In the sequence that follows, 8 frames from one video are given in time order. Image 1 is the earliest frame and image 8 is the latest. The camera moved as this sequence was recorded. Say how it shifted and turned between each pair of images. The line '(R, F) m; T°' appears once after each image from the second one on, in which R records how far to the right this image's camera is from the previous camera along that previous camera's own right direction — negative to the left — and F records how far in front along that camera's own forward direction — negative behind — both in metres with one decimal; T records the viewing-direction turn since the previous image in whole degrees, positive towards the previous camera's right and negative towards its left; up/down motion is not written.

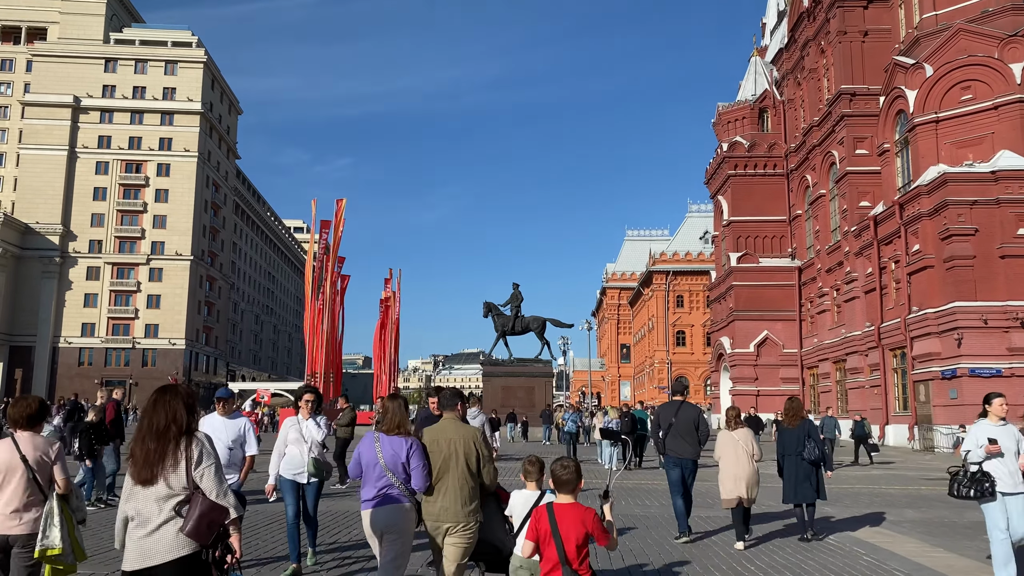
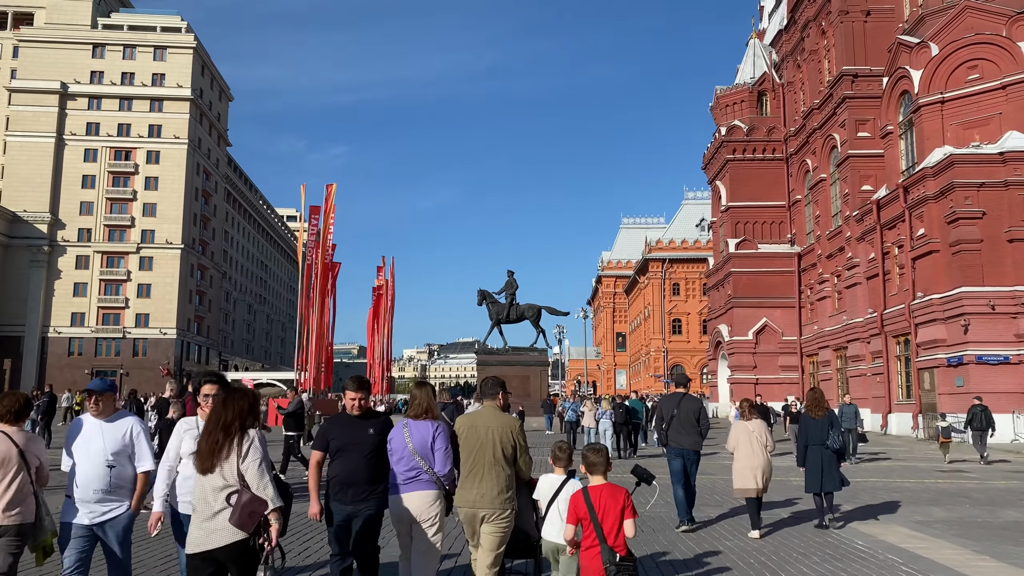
(0.0, +0.8) m; 0°
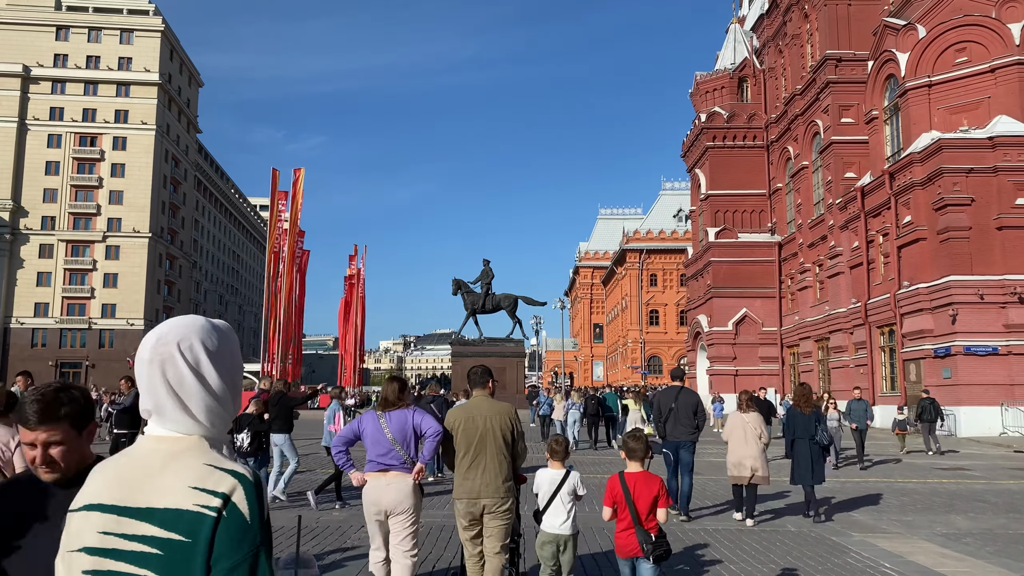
(+0.1, +1.2) m; +2°
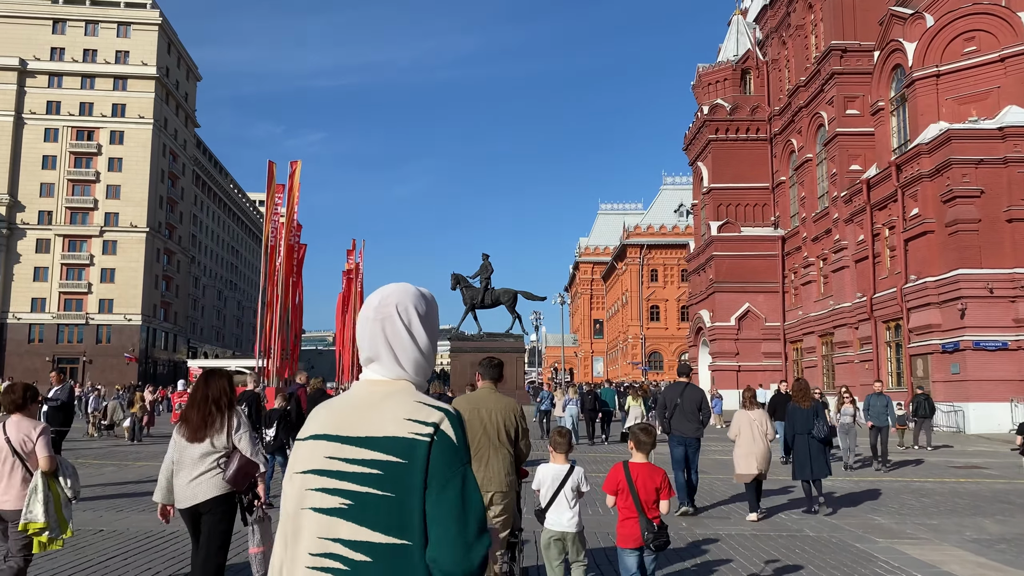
(0.0, +0.5) m; 0°
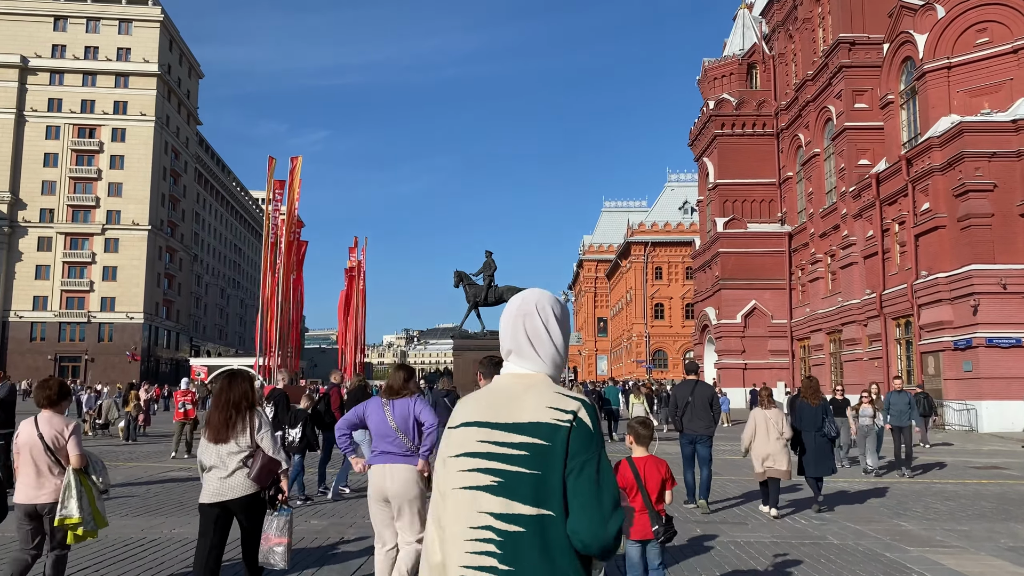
(0.0, +0.5) m; 0°
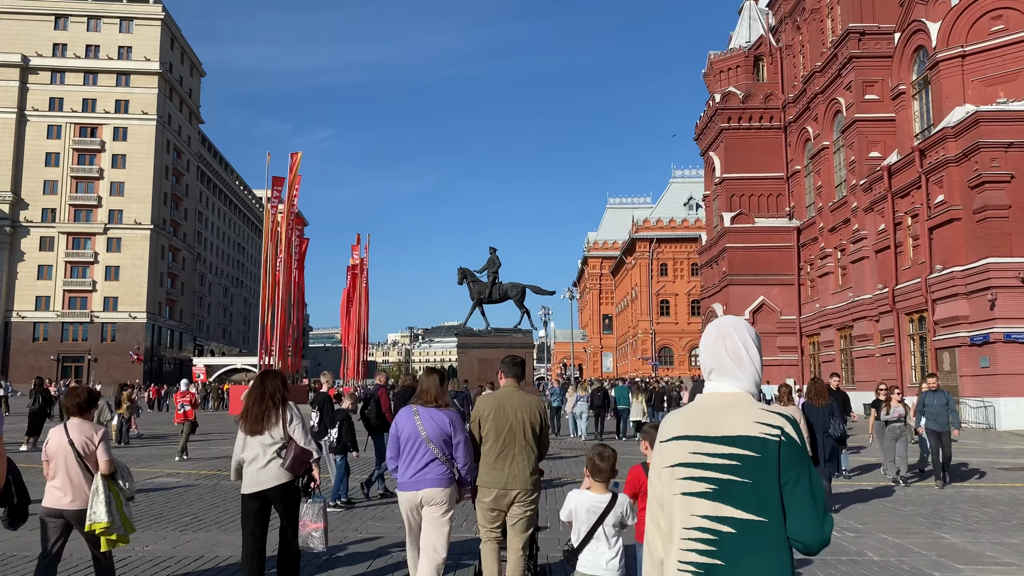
(0.0, +0.6) m; 0°
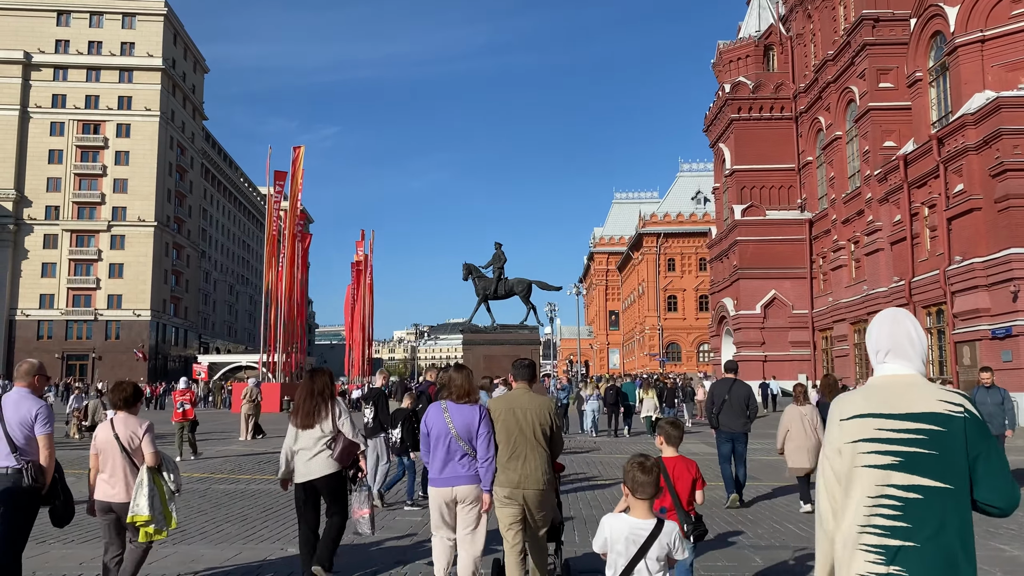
(0.0, +0.7) m; 0°
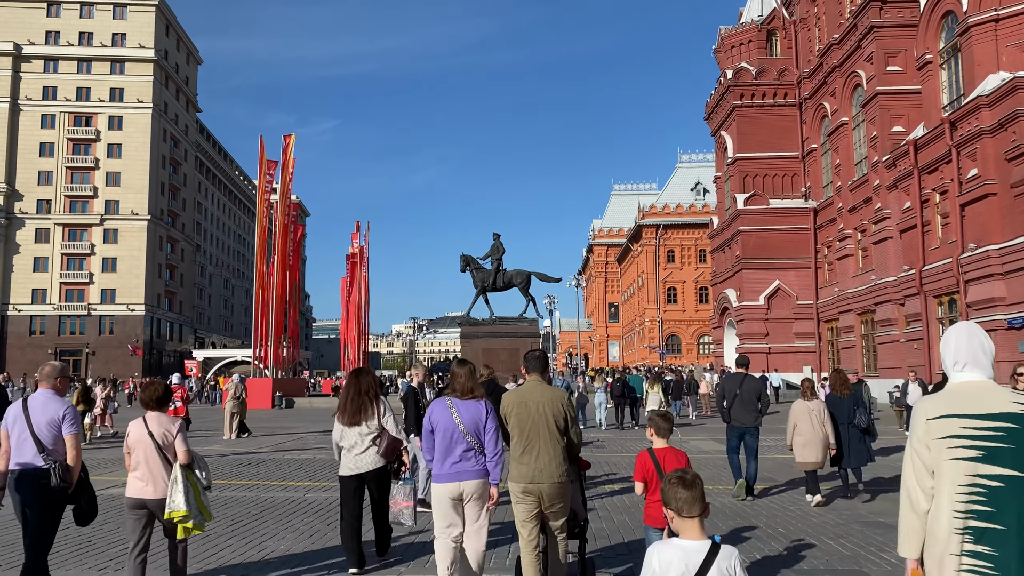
(0.0, +0.9) m; 0°
